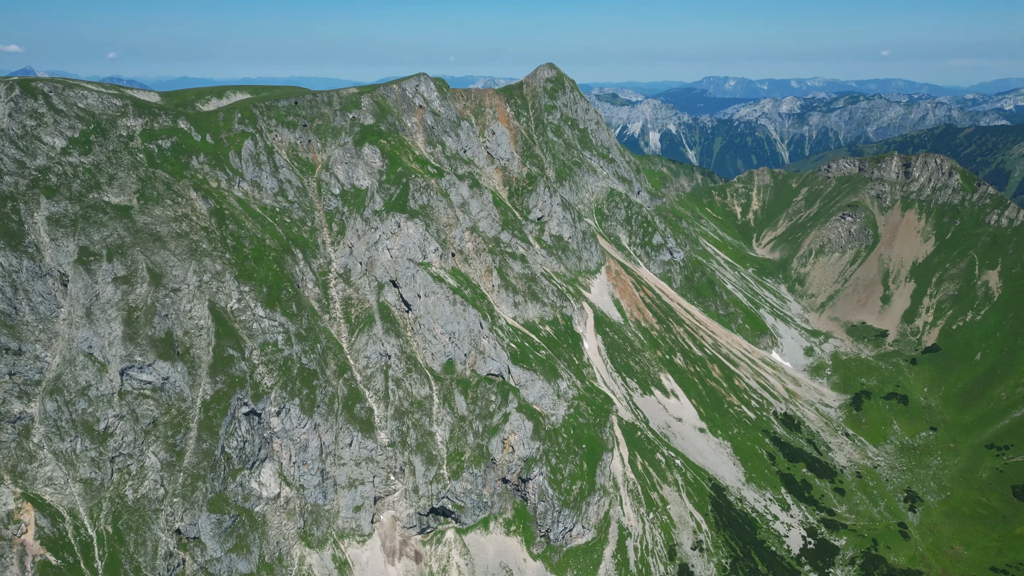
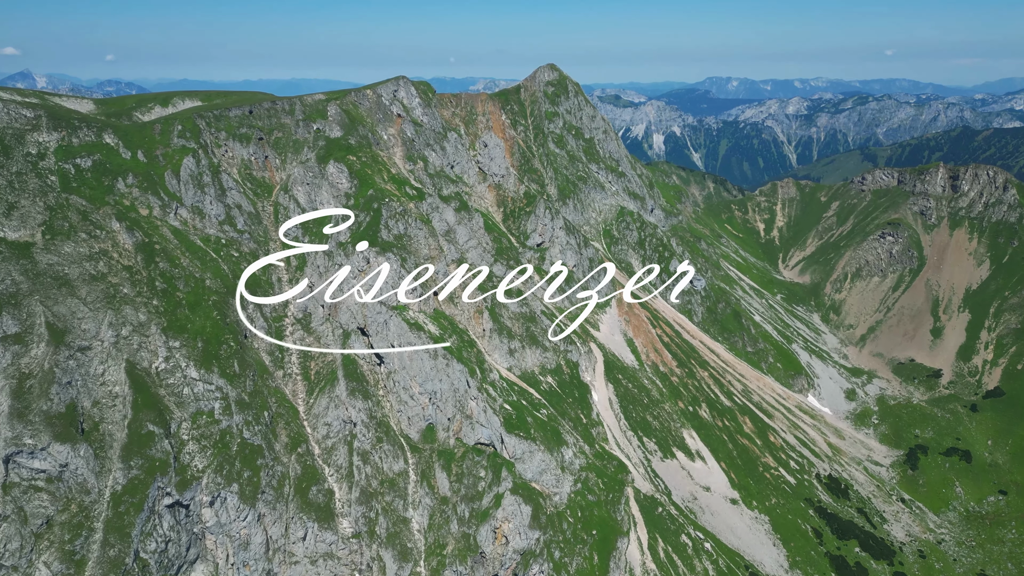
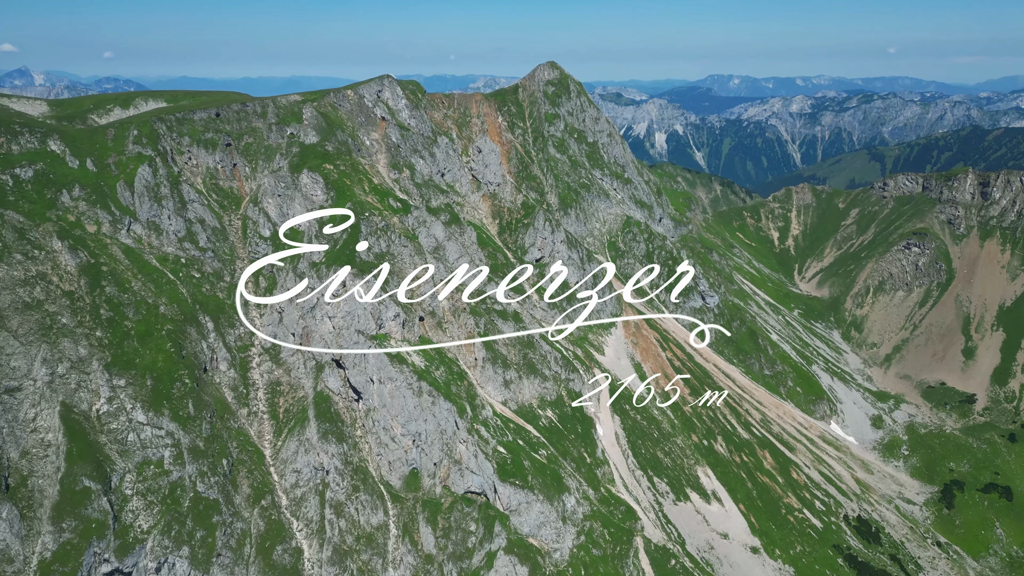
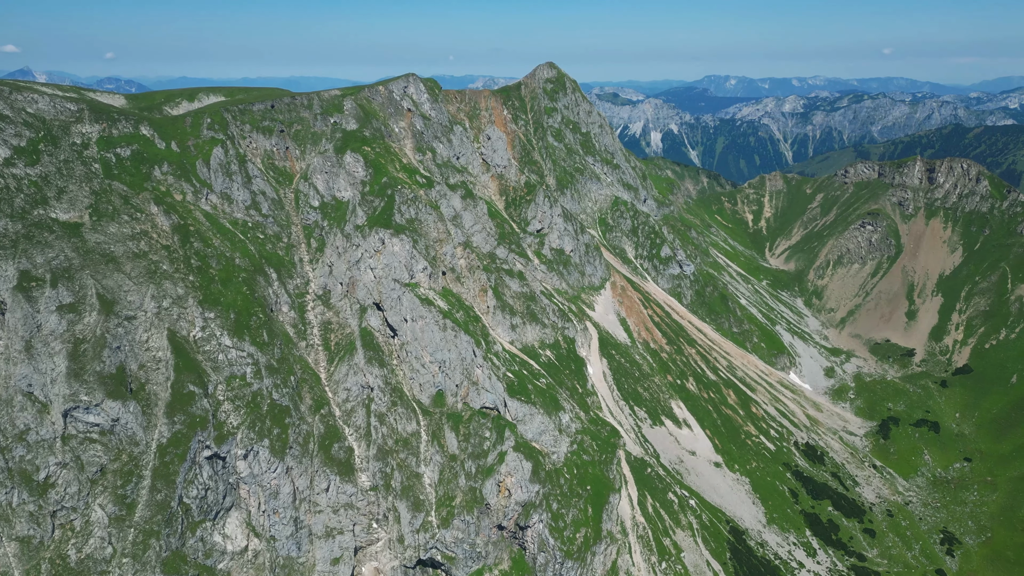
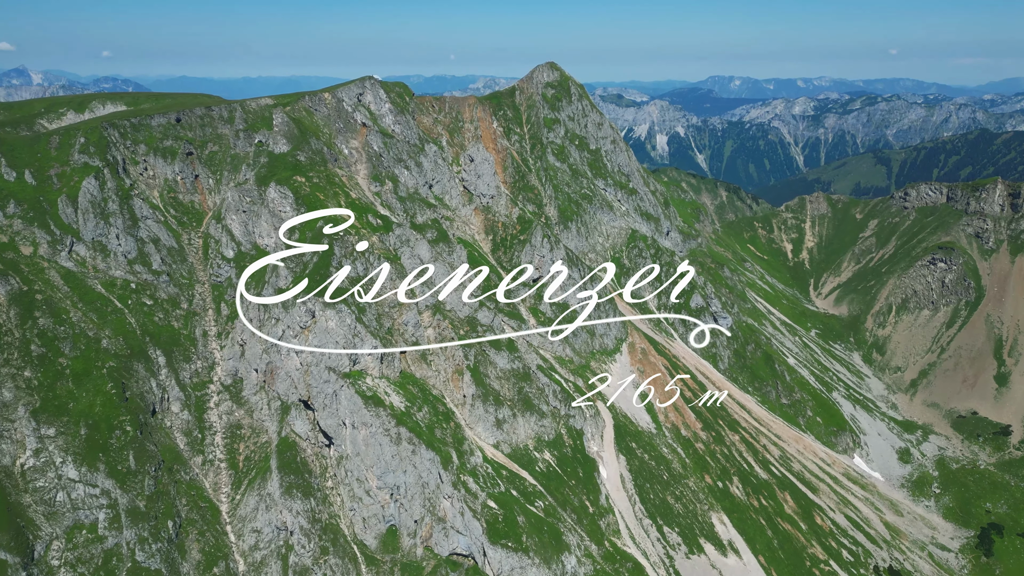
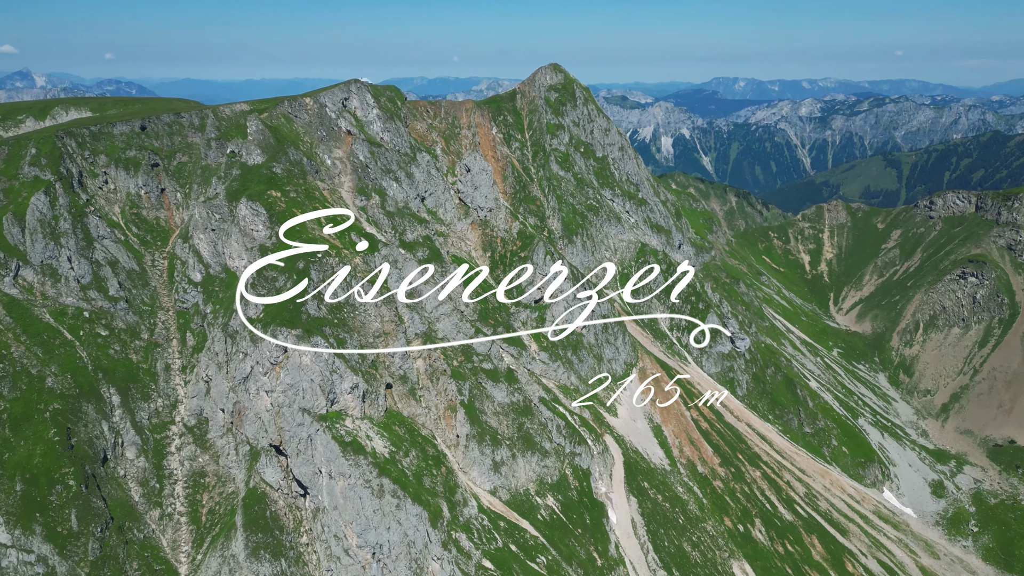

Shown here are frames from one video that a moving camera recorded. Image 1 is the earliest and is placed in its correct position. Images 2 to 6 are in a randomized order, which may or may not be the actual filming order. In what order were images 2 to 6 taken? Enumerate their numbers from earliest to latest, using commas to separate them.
4, 2, 3, 5, 6
